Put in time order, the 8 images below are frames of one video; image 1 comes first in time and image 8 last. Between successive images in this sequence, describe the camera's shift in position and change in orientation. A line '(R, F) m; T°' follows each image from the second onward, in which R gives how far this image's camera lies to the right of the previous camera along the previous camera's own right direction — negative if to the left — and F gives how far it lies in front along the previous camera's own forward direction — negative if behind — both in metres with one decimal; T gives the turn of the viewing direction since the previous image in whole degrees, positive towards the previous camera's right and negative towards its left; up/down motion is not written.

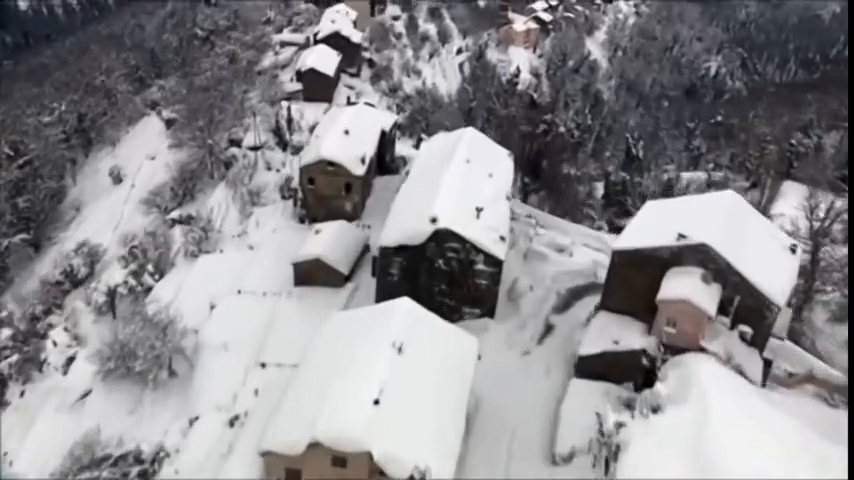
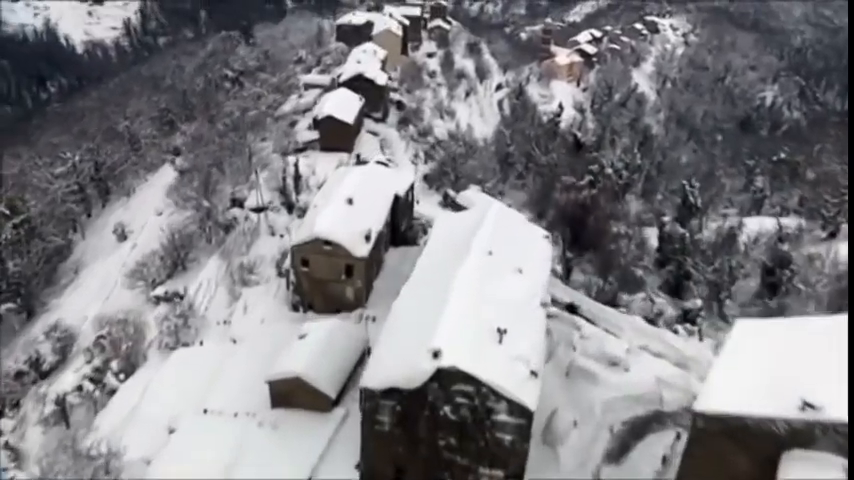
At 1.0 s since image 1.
(+0.5, +2.7) m; -4°
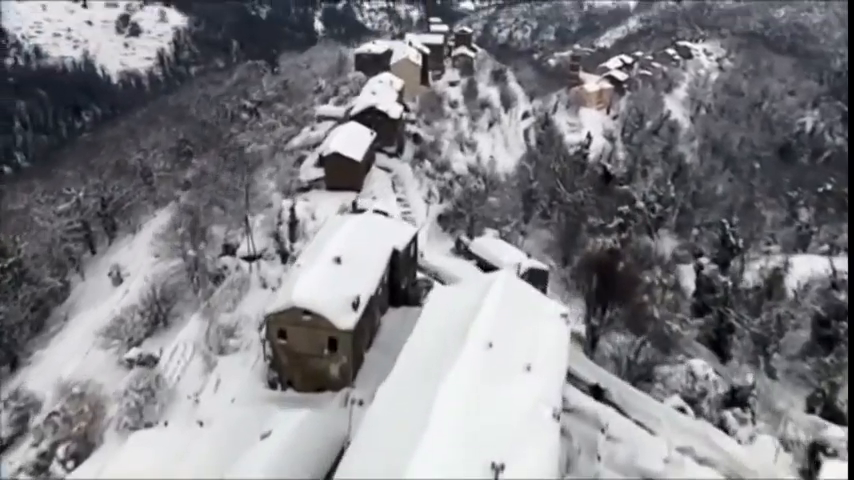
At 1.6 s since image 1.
(+0.5, +1.8) m; -3°
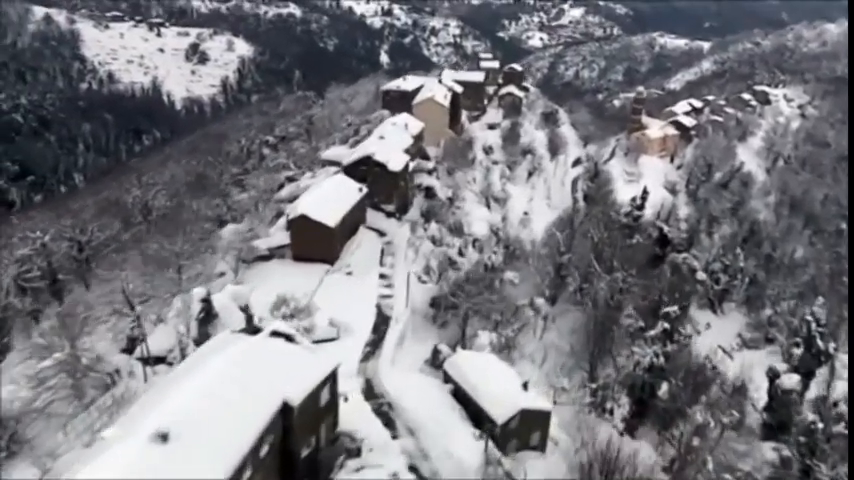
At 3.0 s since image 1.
(+1.8, +4.6) m; -5°
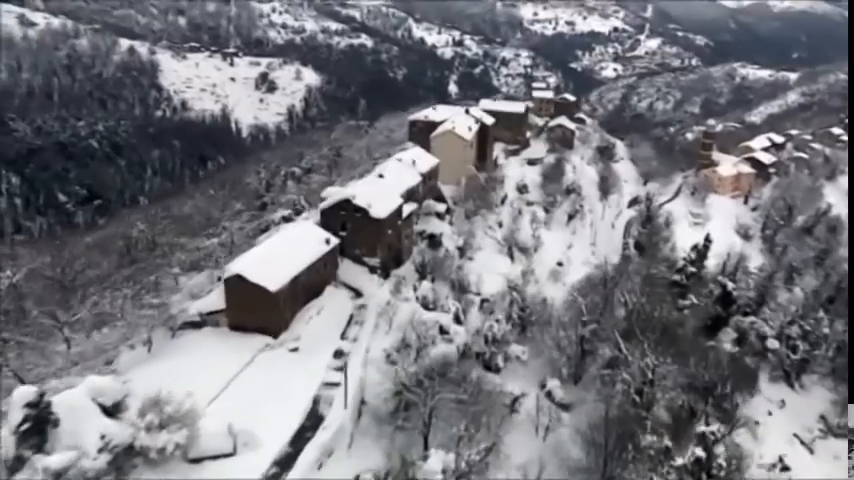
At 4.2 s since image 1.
(+2.1, +3.7) m; -6°
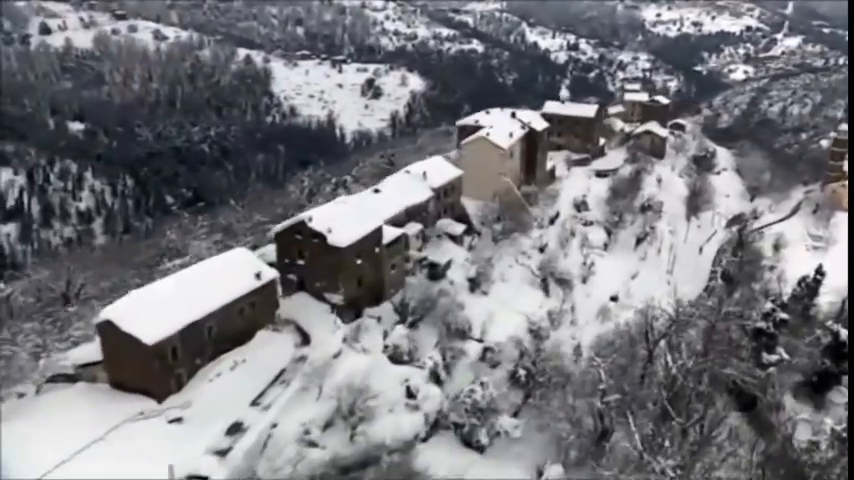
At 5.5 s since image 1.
(+2.9, +3.8) m; -10°
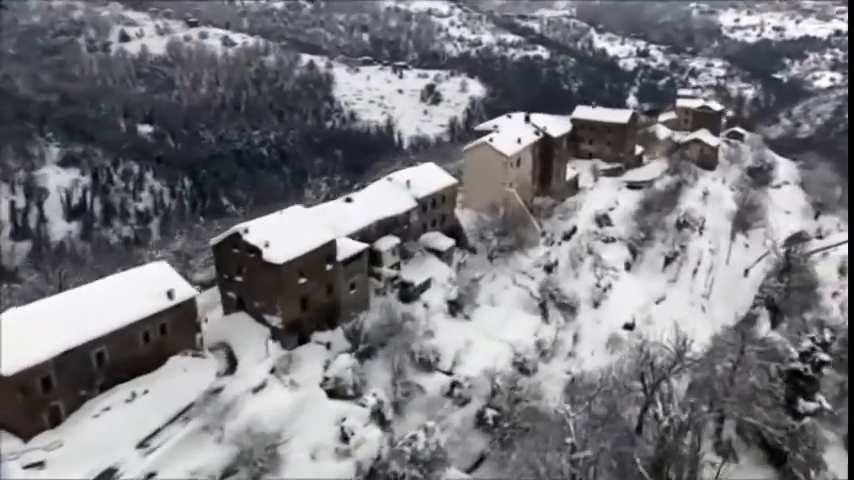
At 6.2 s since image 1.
(+2.1, +1.9) m; -6°
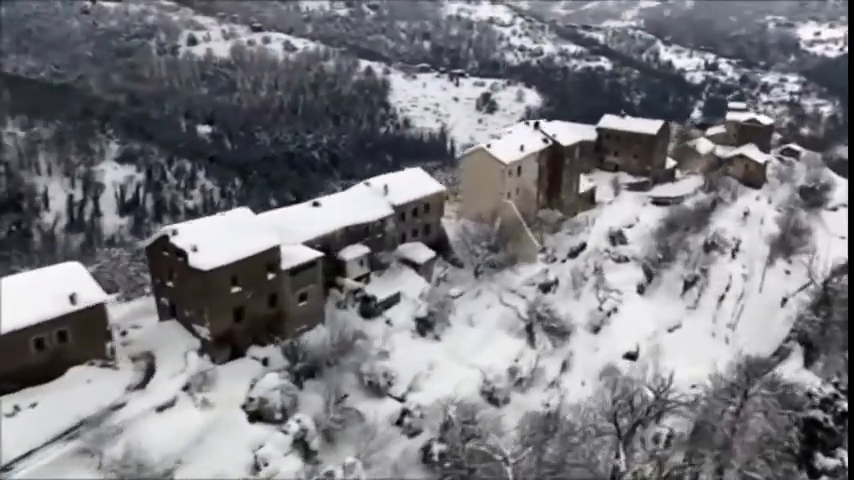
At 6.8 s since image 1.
(+1.9, +1.4) m; -5°
